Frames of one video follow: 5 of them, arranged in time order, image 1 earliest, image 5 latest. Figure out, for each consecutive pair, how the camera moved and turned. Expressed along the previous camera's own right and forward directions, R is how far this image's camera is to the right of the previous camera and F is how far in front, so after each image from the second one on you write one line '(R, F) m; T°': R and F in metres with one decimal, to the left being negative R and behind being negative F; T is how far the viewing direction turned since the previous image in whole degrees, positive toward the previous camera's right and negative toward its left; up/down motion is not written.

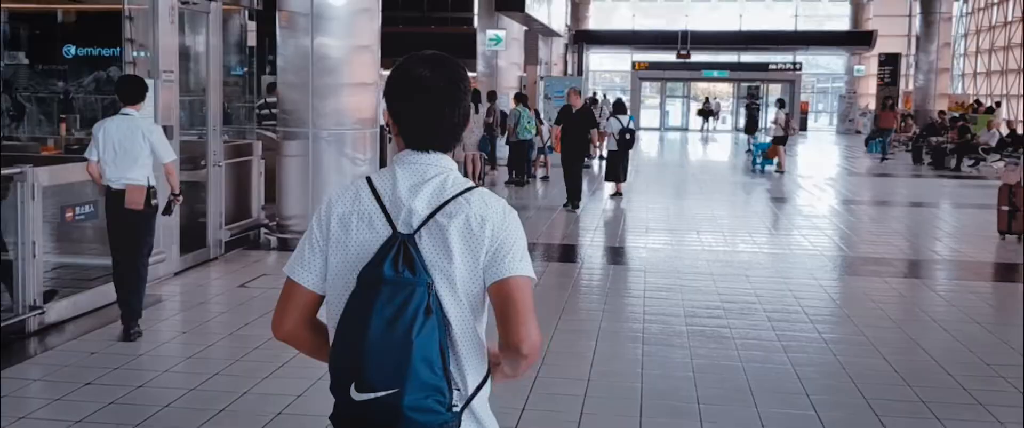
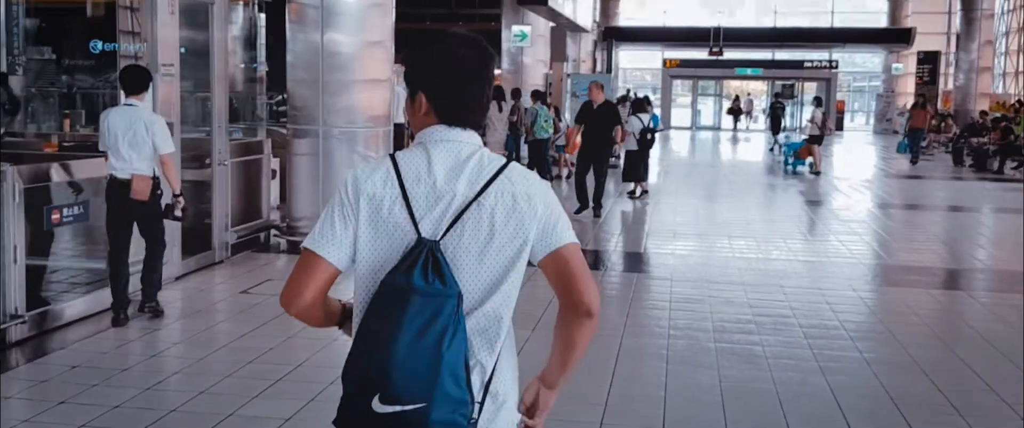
(+0.1, +0.4) m; -2°
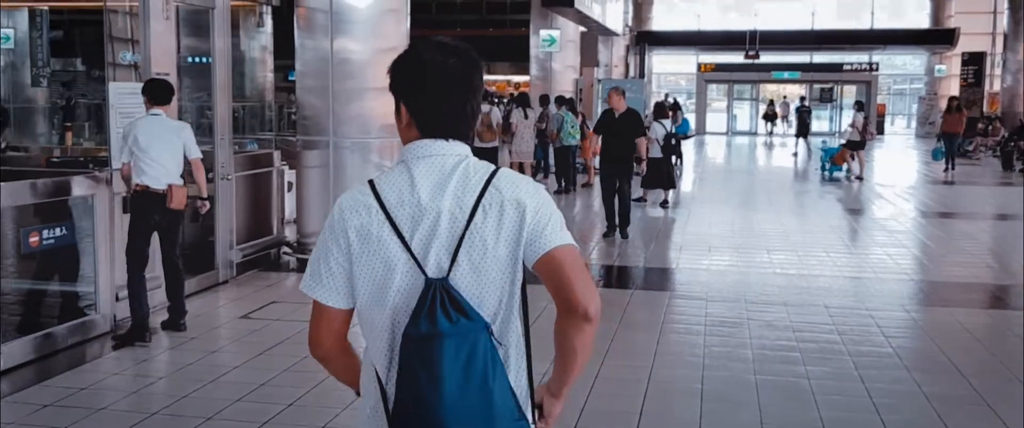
(+0.1, +0.5) m; -2°
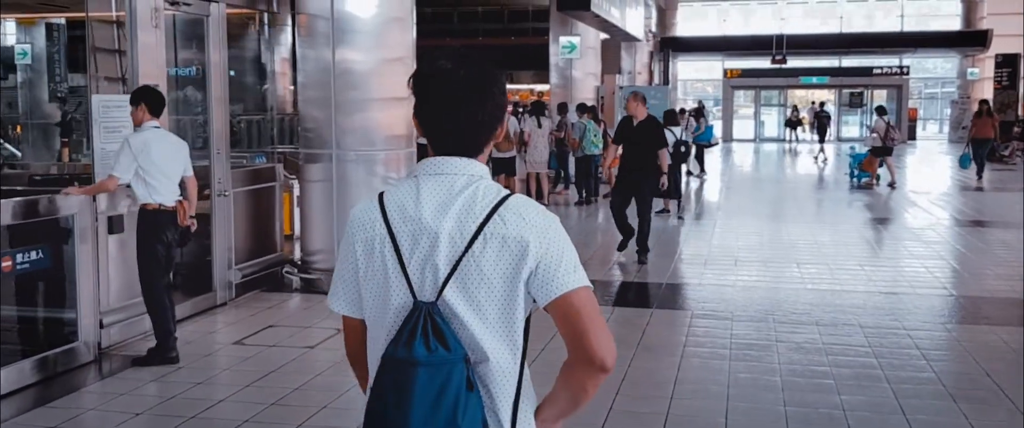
(+0.1, +0.4) m; -2°
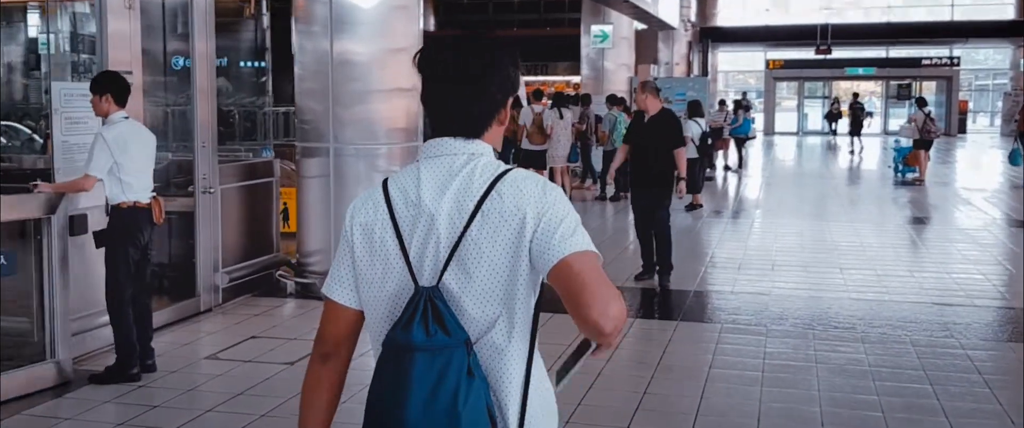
(+0.2, +0.7) m; -2°
